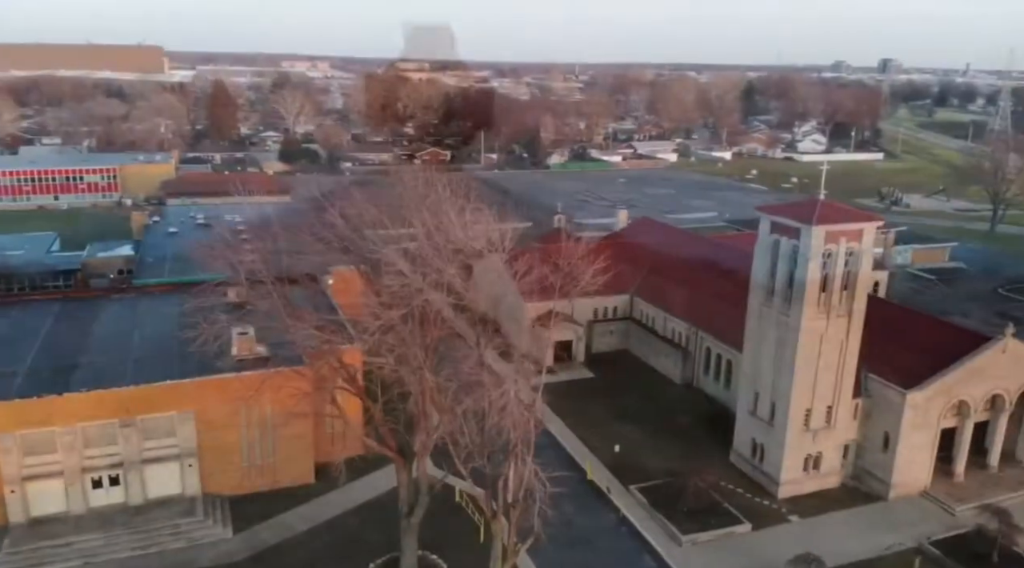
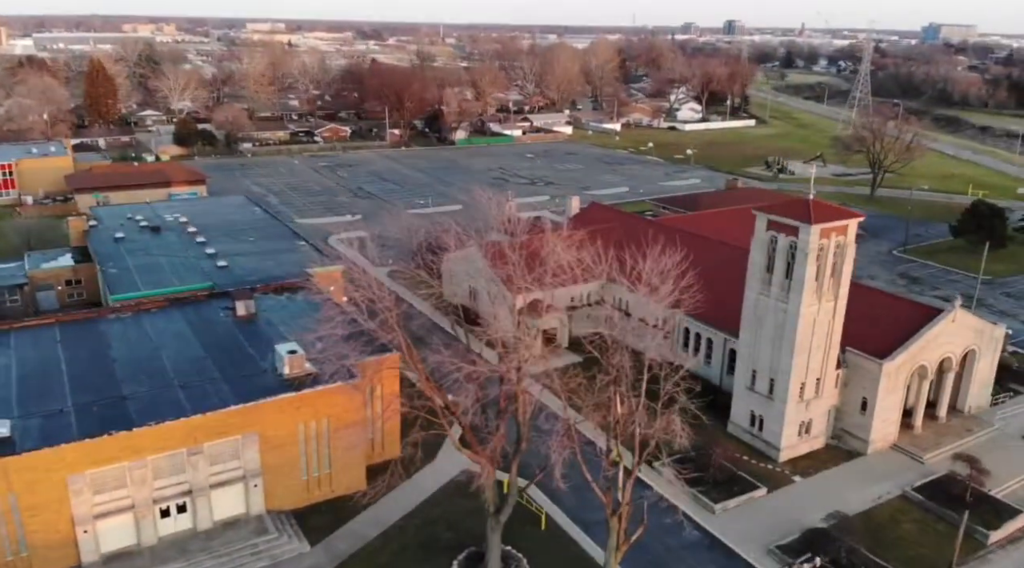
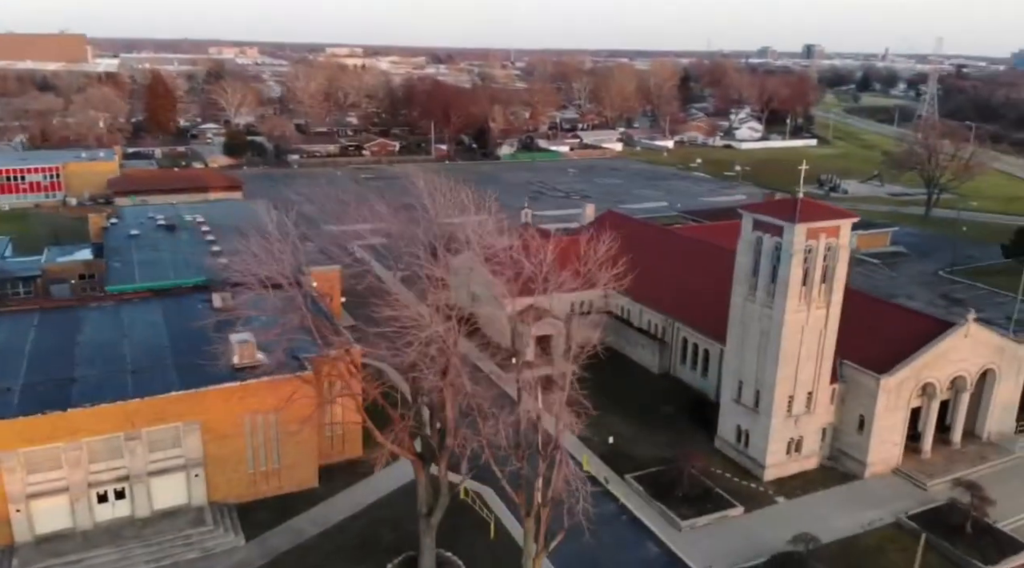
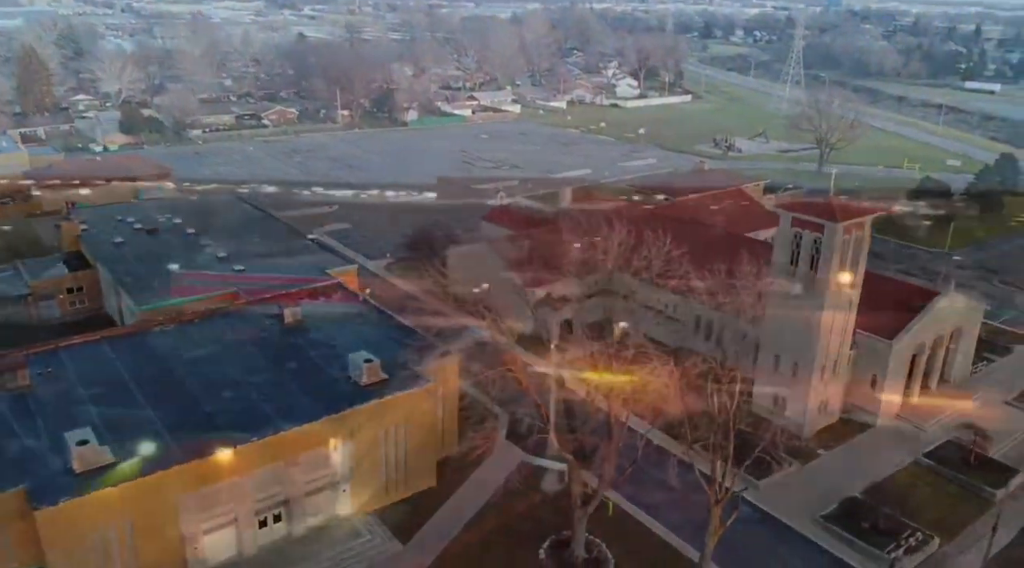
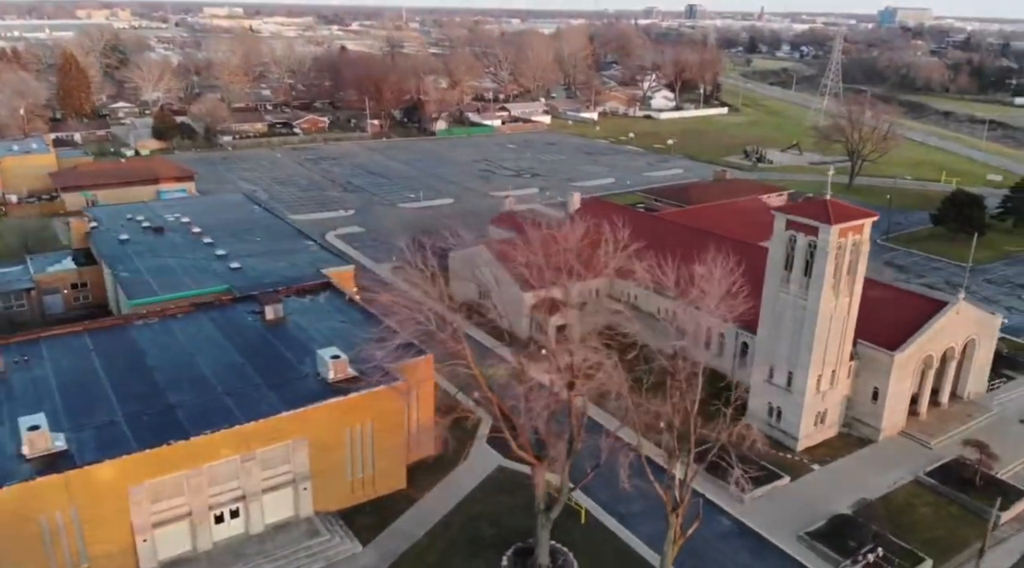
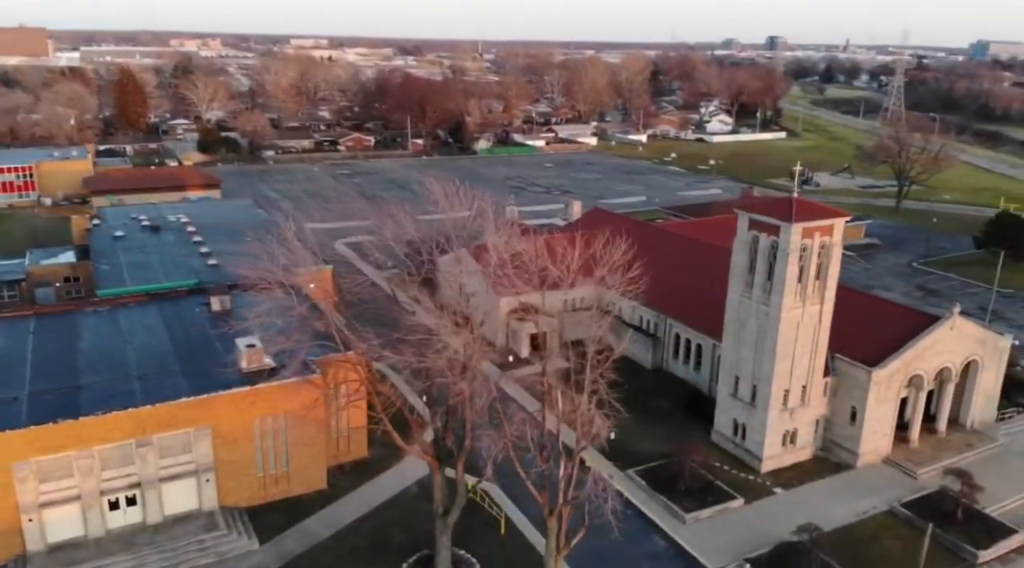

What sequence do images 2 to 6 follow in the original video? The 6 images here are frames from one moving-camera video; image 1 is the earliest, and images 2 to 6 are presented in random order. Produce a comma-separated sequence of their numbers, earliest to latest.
3, 6, 2, 5, 4
